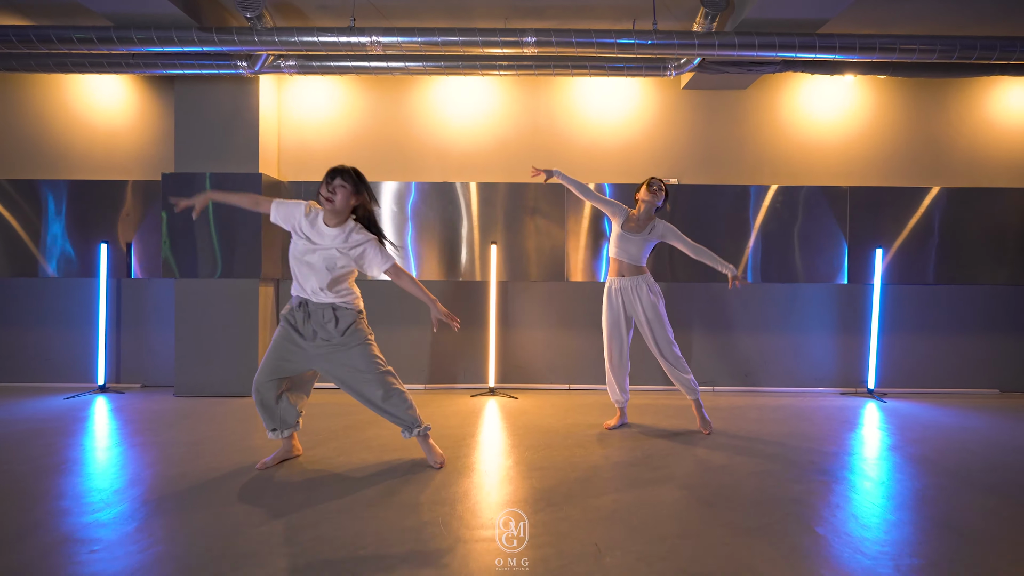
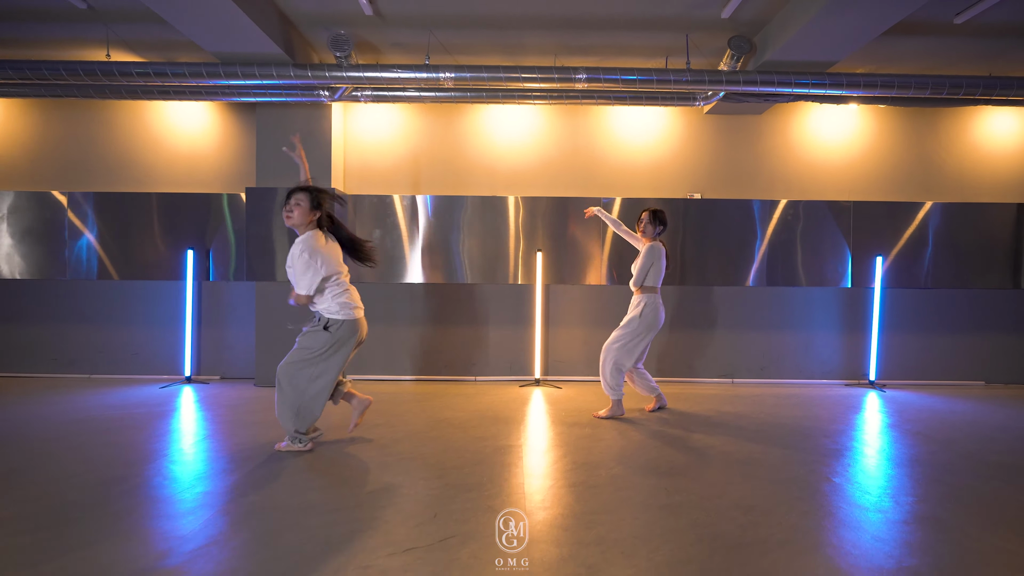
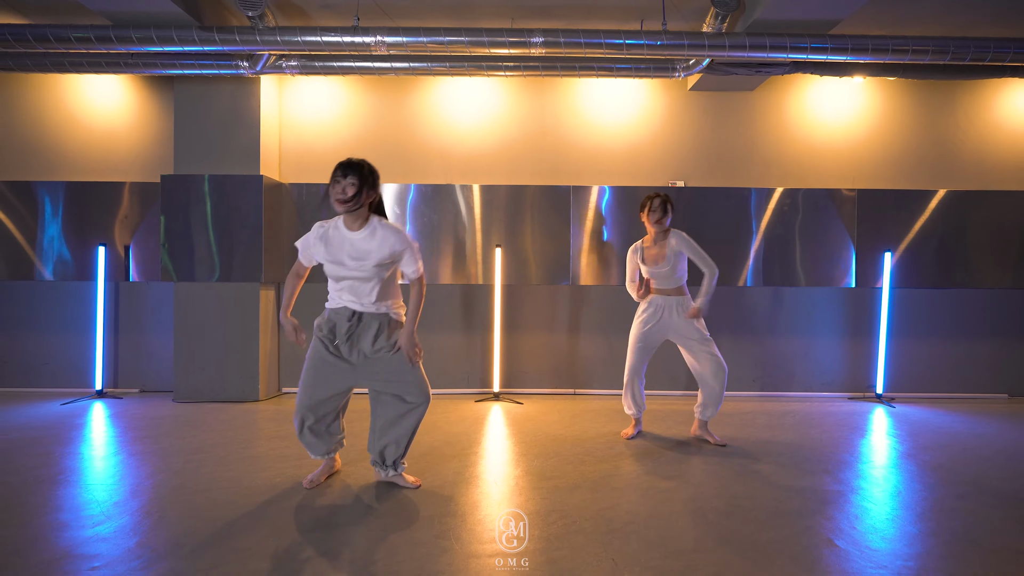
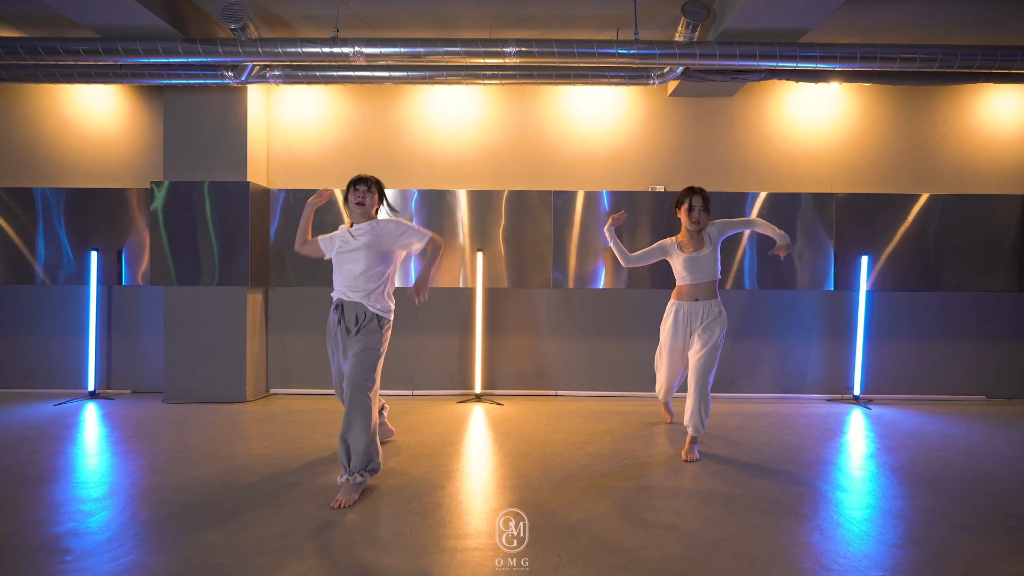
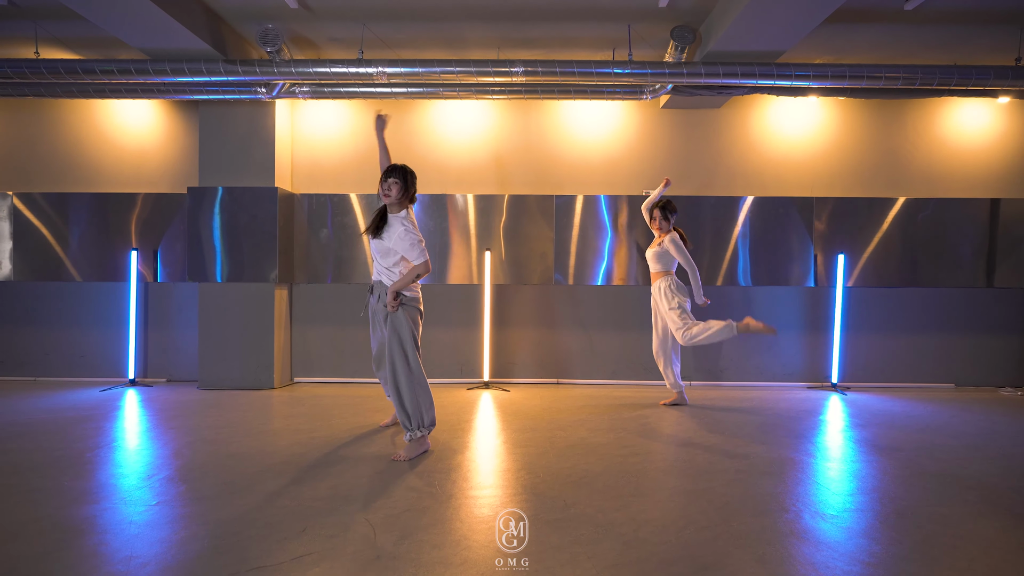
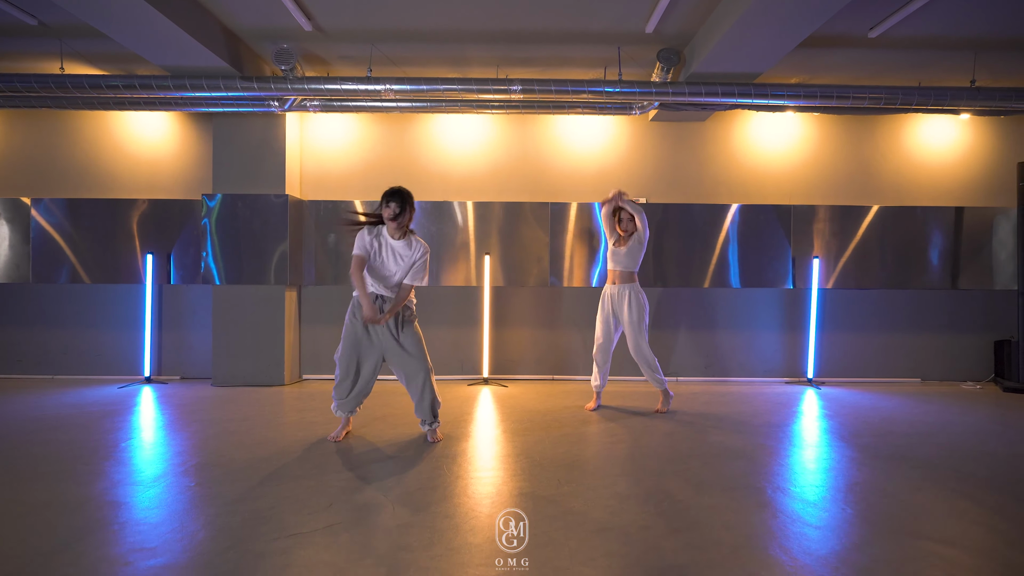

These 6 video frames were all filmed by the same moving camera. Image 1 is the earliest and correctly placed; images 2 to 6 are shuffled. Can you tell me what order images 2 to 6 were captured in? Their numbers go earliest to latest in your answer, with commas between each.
2, 6, 3, 5, 4
